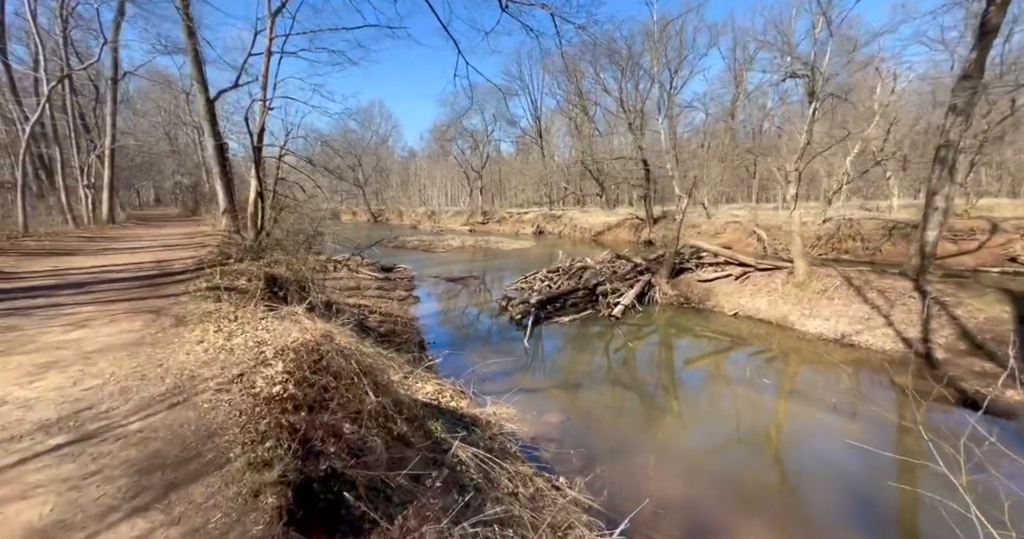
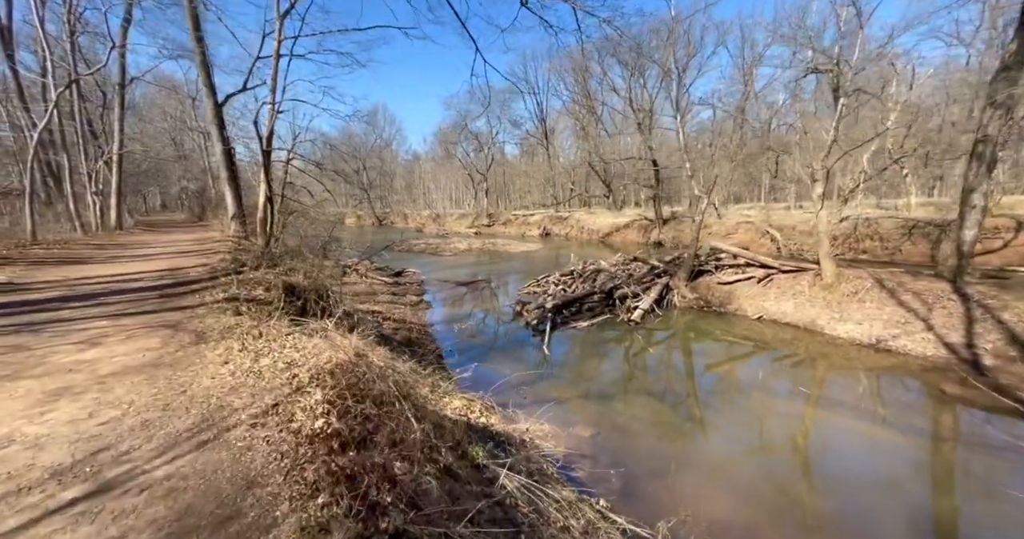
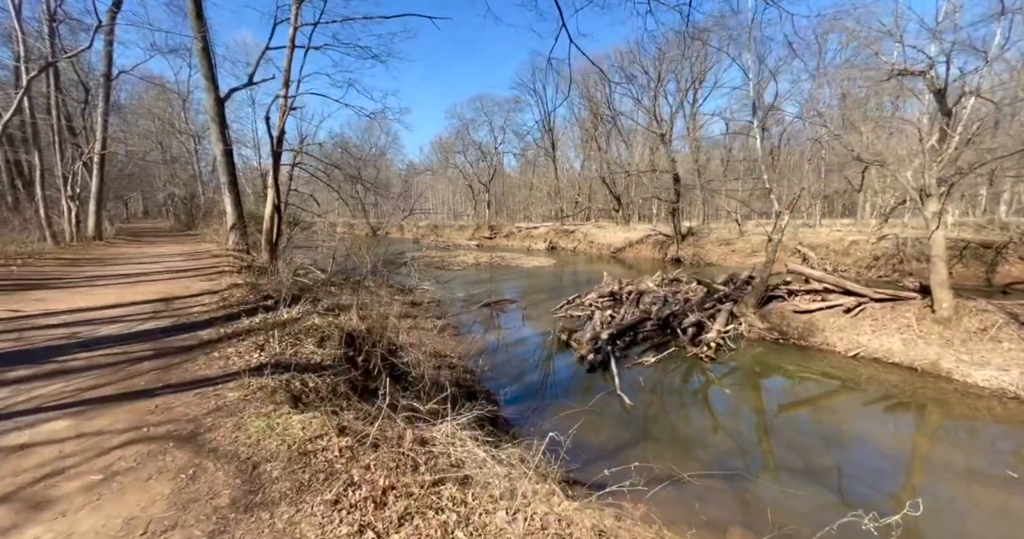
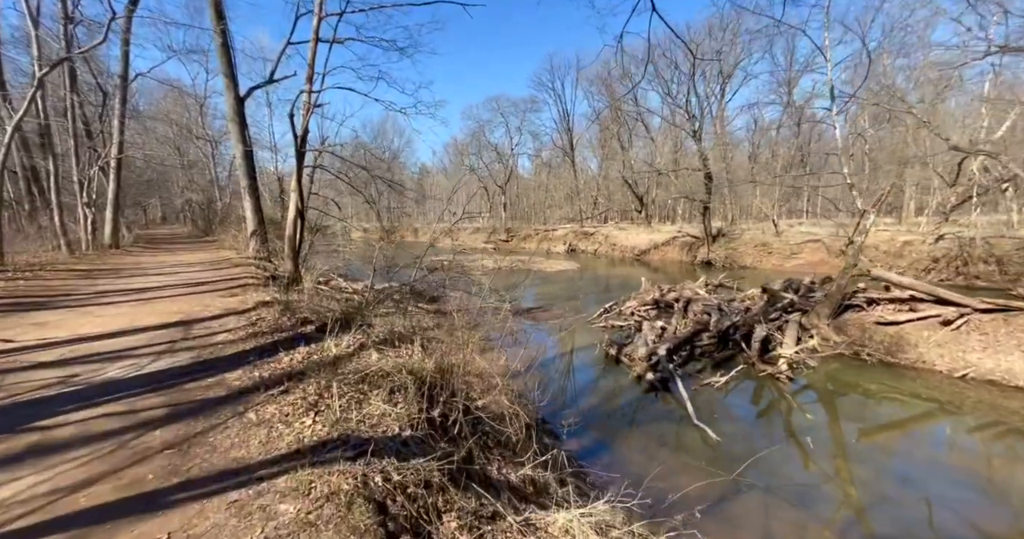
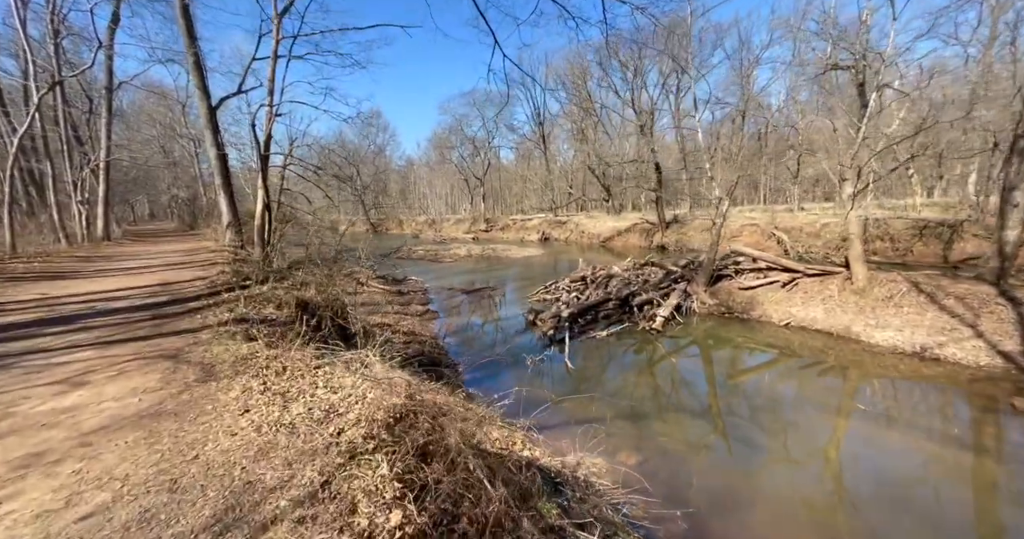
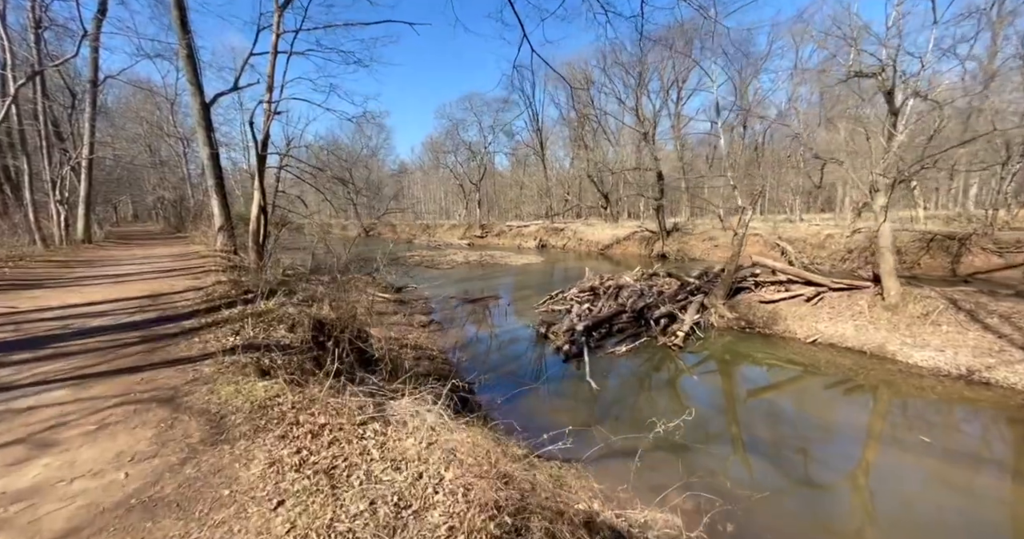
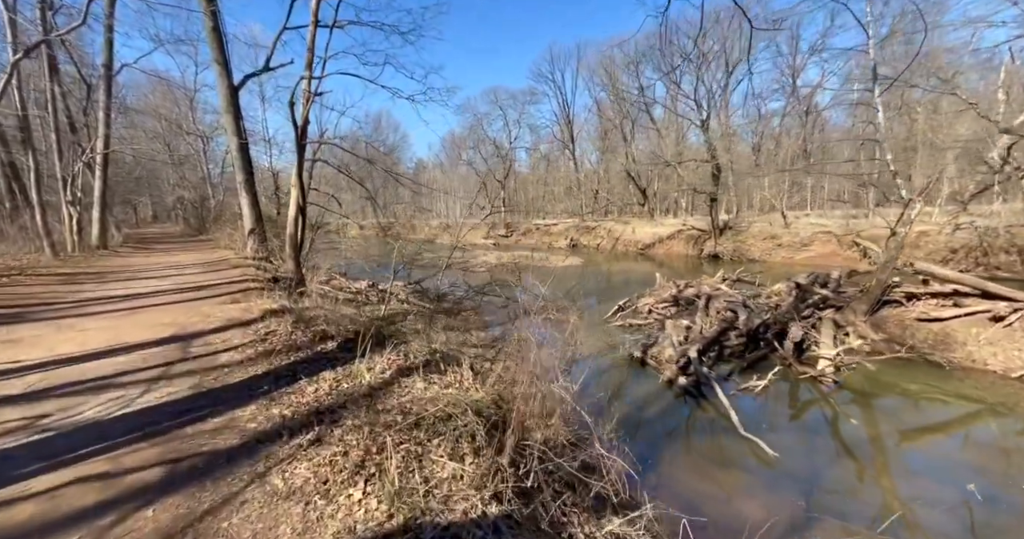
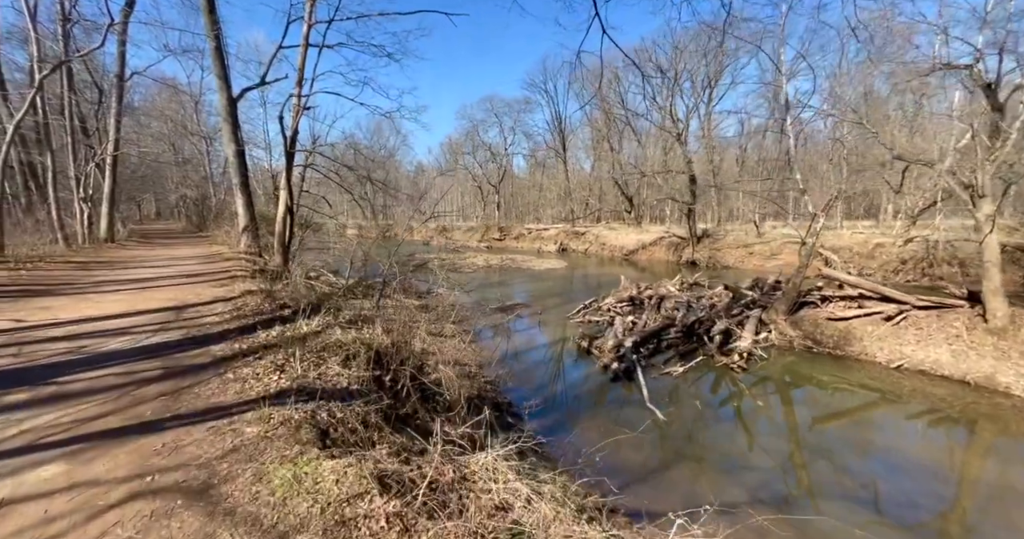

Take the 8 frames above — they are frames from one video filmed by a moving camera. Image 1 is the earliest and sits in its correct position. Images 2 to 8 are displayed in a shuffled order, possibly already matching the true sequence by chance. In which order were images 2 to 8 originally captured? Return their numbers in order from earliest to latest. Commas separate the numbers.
2, 5, 6, 3, 8, 4, 7
